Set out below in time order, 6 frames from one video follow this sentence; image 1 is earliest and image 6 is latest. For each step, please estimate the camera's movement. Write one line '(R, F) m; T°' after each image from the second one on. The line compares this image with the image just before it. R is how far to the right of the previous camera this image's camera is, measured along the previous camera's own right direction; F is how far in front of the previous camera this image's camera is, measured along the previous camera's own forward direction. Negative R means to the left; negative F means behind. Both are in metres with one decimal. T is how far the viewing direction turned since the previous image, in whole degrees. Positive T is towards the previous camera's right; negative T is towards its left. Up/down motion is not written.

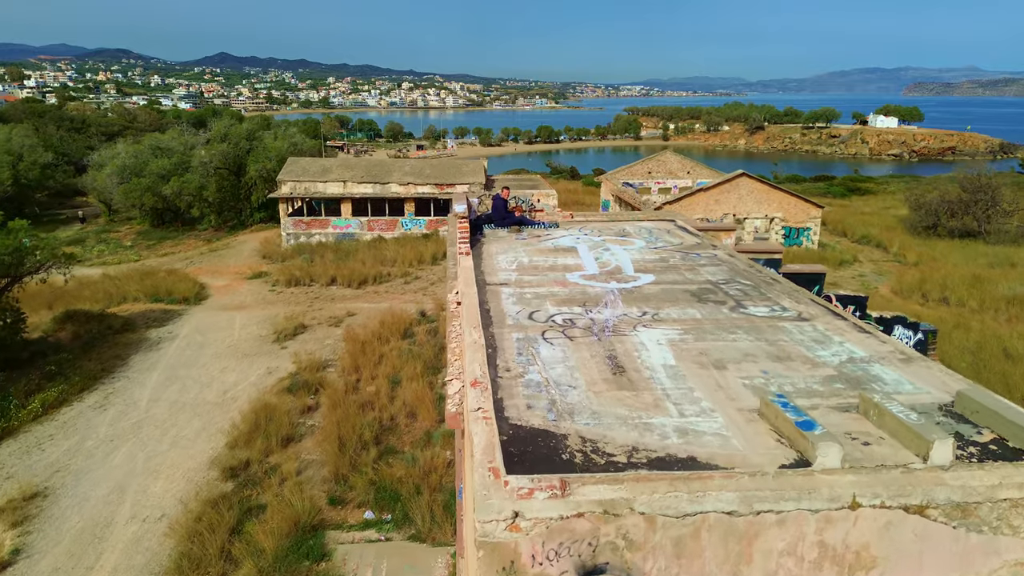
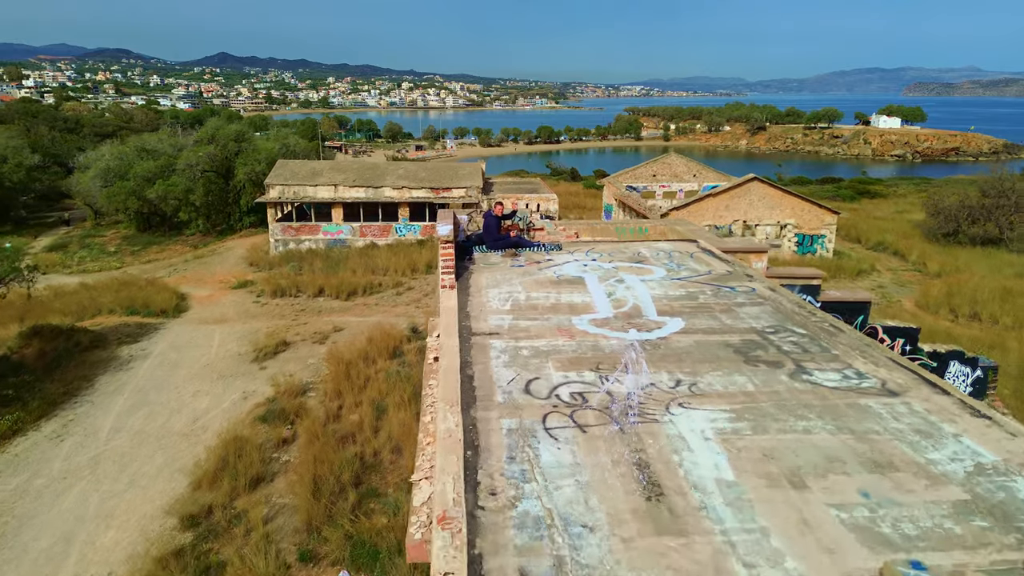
(0.0, +1.0) m; 0°
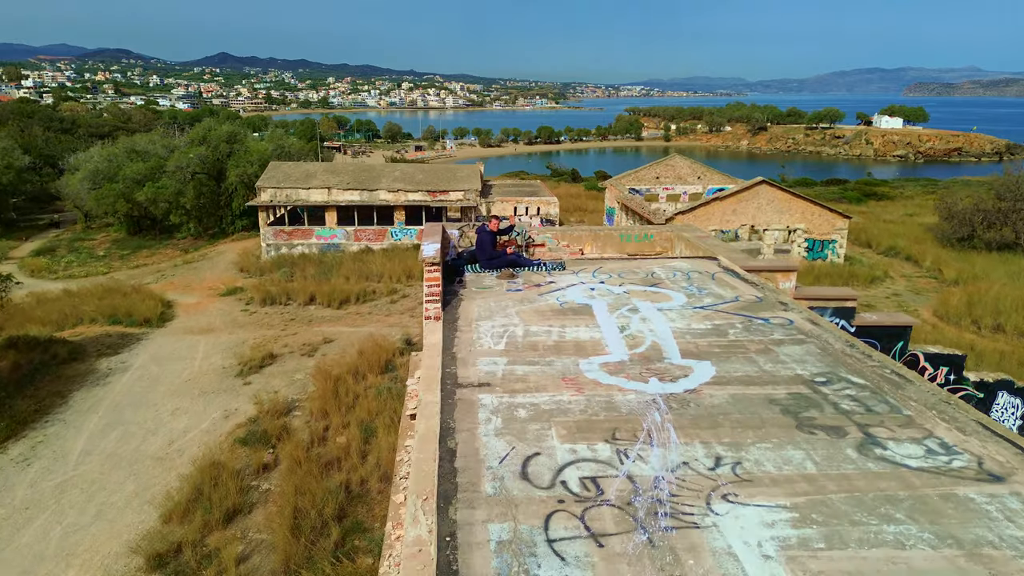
(0.0, +0.7) m; 0°
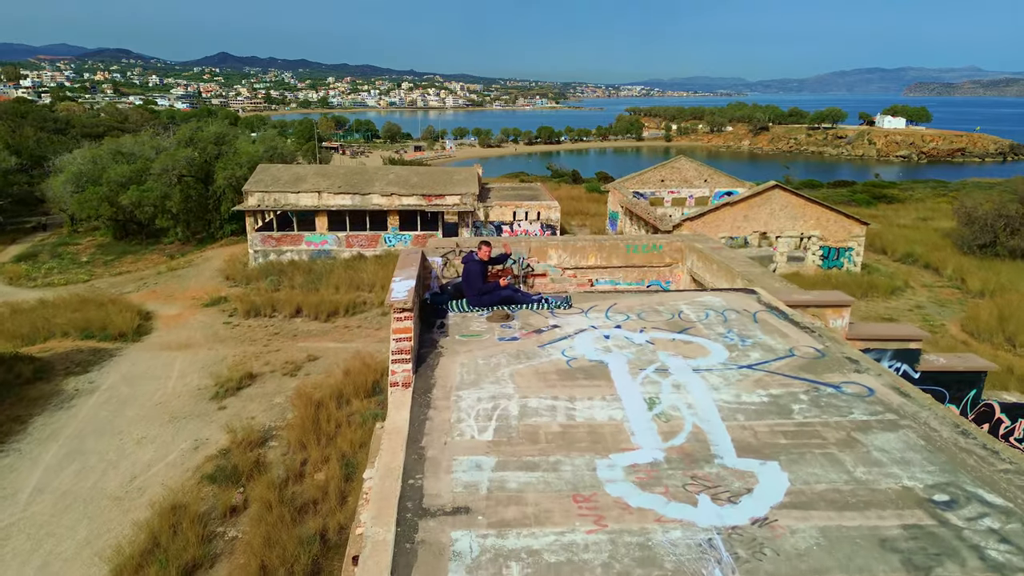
(0.0, +0.9) m; 0°
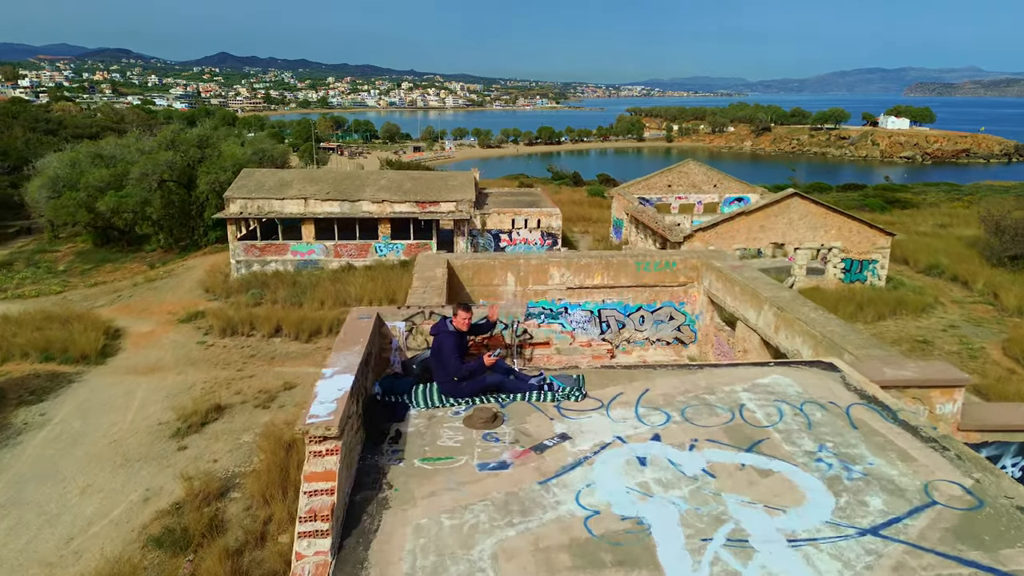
(0.0, +1.2) m; 0°
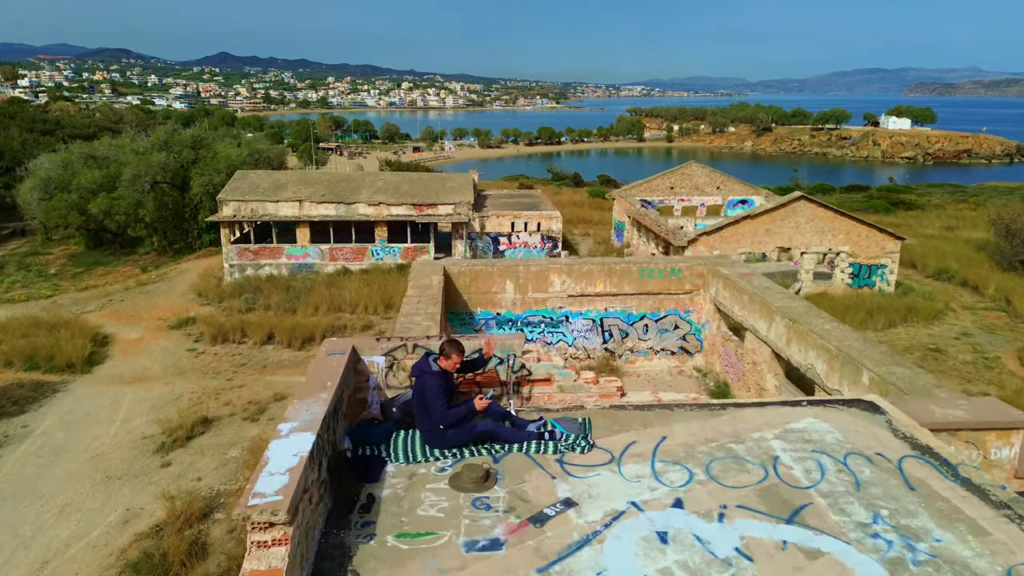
(0.0, +0.4) m; 0°
